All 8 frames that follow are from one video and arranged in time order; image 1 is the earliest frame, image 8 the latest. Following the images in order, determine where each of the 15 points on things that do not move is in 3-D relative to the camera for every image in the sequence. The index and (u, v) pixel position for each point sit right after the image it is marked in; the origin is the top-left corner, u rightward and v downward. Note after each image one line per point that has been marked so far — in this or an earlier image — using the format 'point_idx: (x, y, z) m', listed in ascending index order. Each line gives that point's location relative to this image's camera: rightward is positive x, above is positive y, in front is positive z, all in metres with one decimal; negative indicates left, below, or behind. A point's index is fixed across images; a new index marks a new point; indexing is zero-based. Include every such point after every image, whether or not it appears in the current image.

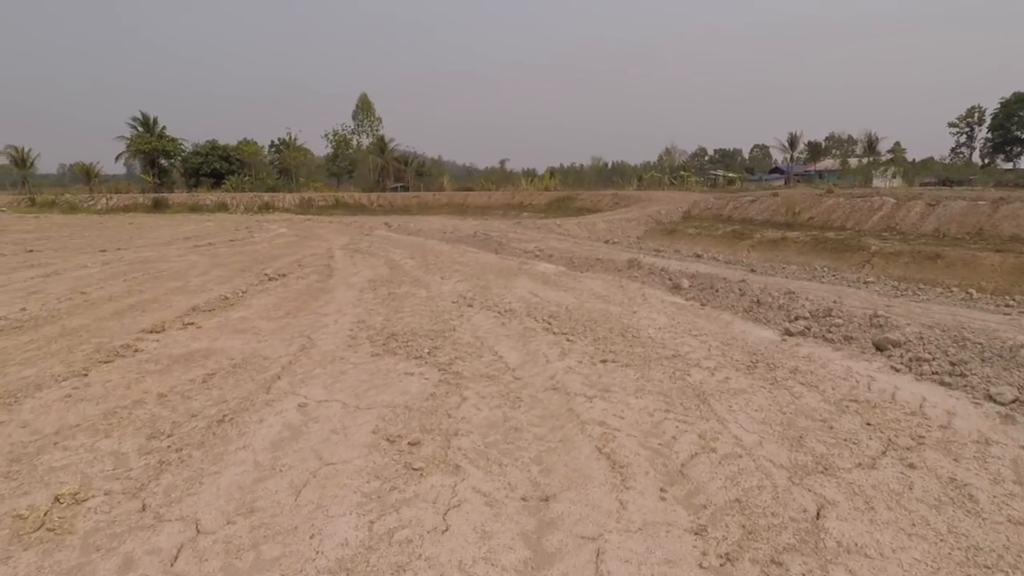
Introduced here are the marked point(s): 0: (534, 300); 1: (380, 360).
0: (+0.3, -0.2, +7.5) m
1: (-1.2, -0.7, +5.1) m
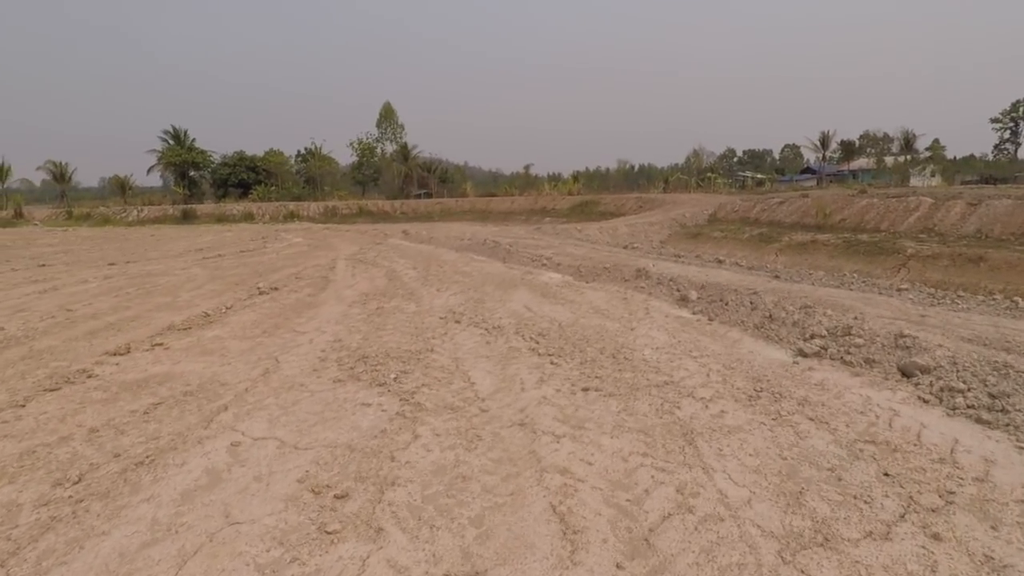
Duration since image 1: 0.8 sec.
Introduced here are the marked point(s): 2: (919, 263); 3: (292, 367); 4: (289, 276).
0: (+0.2, -0.3, +7.0) m
1: (-1.4, -0.8, +4.6) m
2: (+9.5, +0.6, +13.1) m
3: (-2.1, -0.7, +5.3) m
4: (-4.2, +0.2, +10.9) m
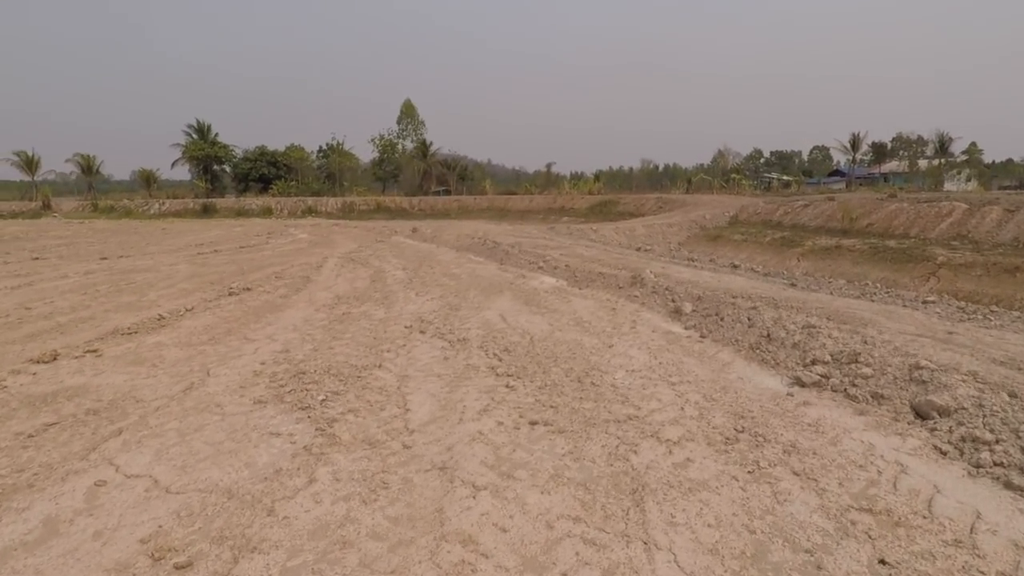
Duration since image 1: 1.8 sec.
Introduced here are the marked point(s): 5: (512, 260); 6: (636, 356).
0: (-0.1, -0.4, +6.3) m
1: (-1.8, -0.9, +4.1) m
2: (+9.4, +0.3, +12.1) m
3: (-2.5, -0.8, +4.7) m
4: (-4.4, +0.2, +10.4) m
5: (0.0, +0.7, +13.3) m
6: (+1.1, -0.6, +5.2) m
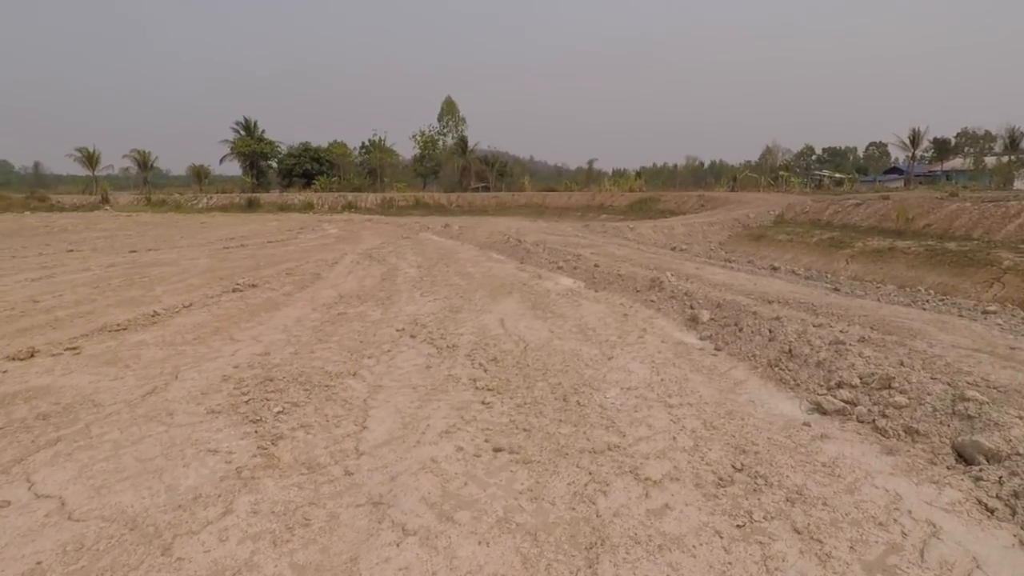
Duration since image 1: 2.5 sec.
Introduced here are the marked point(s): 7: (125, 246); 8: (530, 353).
0: (-0.1, -0.4, +5.9) m
1: (-2.0, -0.9, +3.8) m
2: (+9.8, +0.2, +11.0) m
3: (-2.6, -0.8, +4.4) m
4: (-4.1, +0.3, +10.3) m
5: (+0.5, +0.7, +12.9) m
6: (+1.0, -0.7, +4.7) m
7: (-10.9, +1.2, +15.9) m
8: (+0.2, -0.6, +5.2) m
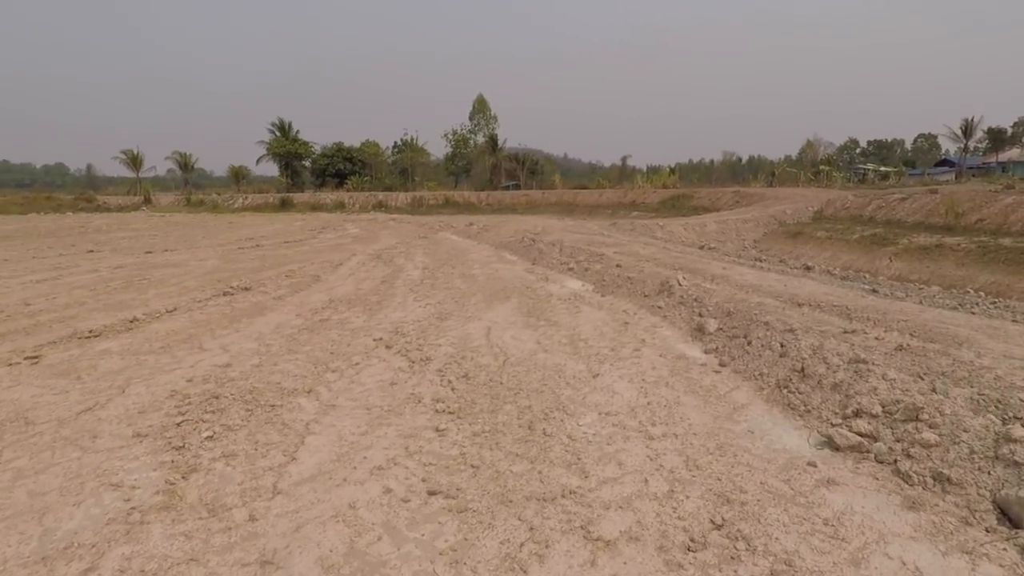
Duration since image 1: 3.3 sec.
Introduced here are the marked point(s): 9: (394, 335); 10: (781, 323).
0: (-0.3, -0.5, +5.4) m
1: (-2.3, -1.0, +3.4) m
2: (+9.9, +0.1, +9.9) m
3: (-2.8, -0.8, +4.1) m
4: (-4.0, +0.3, +10.0) m
5: (+0.8, +0.6, +12.3) m
6: (+0.8, -0.7, +4.1) m
7: (-10.4, +1.2, +16.0) m
8: (0.0, -0.7, +4.6) m
9: (-1.2, -0.5, +5.7) m
10: (+2.4, -0.3, +5.1) m
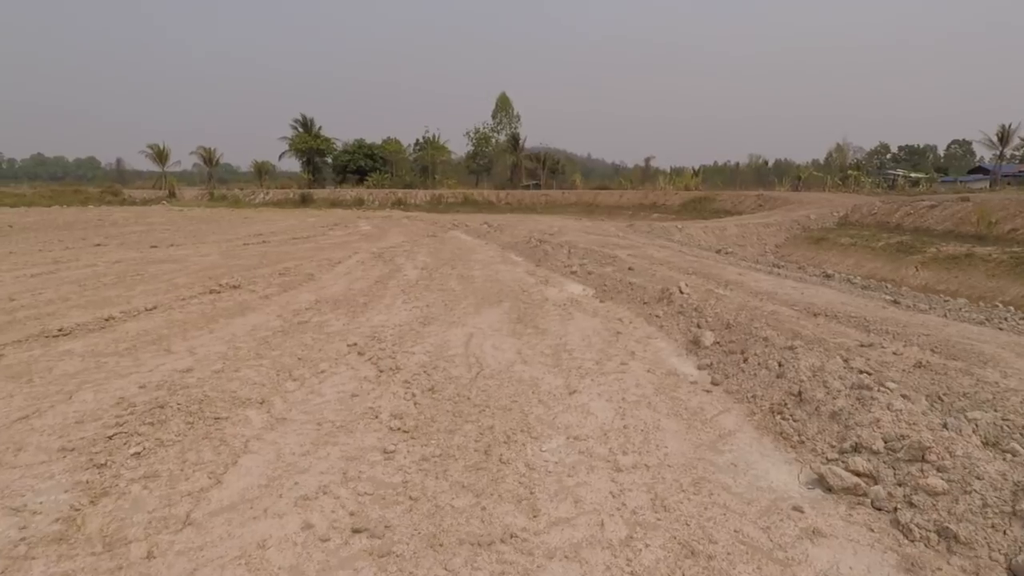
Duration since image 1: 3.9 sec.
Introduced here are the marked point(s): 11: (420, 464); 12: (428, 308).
0: (-0.5, -0.6, +5.0) m
1: (-2.6, -1.0, +3.1) m
2: (+9.9, -0.2, +9.2) m
3: (-3.1, -0.8, +3.9) m
4: (-4.0, +0.3, +9.8) m
5: (+0.8, +0.6, +11.9) m
6: (+0.6, -0.8, +3.8) m
7: (-10.2, +1.3, +16.0) m
8: (-0.2, -0.7, +4.3) m
9: (-1.4, -0.5, +5.5) m
10: (+2.3, -0.4, +4.7) m
11: (-0.5, -1.0, +3.1) m
12: (-1.1, -0.2, +6.9) m
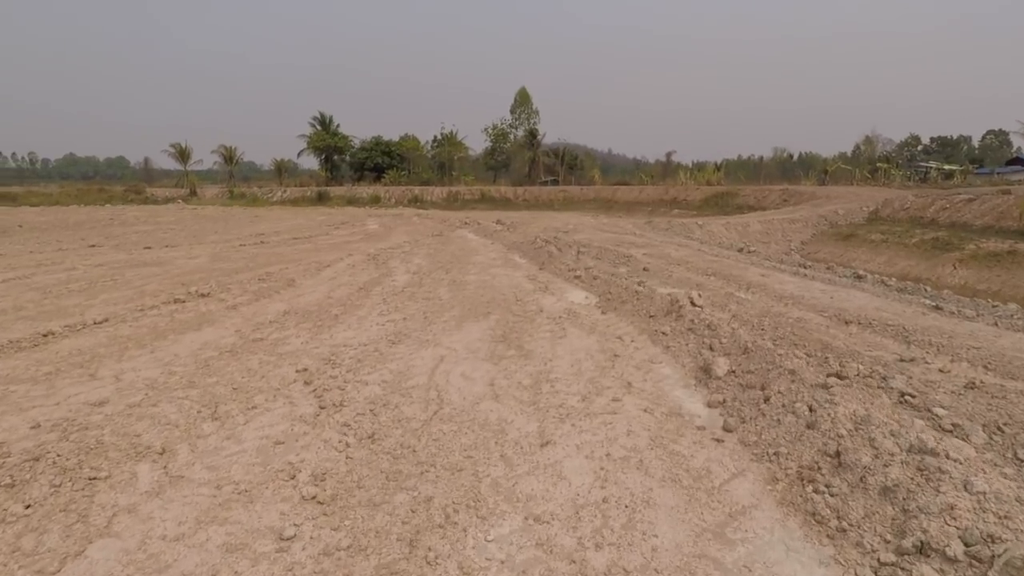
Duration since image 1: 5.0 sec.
0: (-0.7, -0.7, +4.3) m
1: (-2.8, -1.1, +2.4) m
2: (+9.8, -0.3, +8.1) m
3: (-3.3, -1.0, +3.2) m
4: (-4.0, +0.2, +9.1) m
5: (+0.9, +0.5, +11.1) m
6: (+0.3, -1.0, +2.9) m
7: (-10.0, +1.3, +15.6) m
8: (-0.5, -0.8, +3.5) m
9: (-1.6, -0.6, +4.7) m
10: (+2.0, -0.6, +3.8) m
11: (-0.8, -1.1, +2.3) m
12: (-1.2, -0.4, +6.2) m
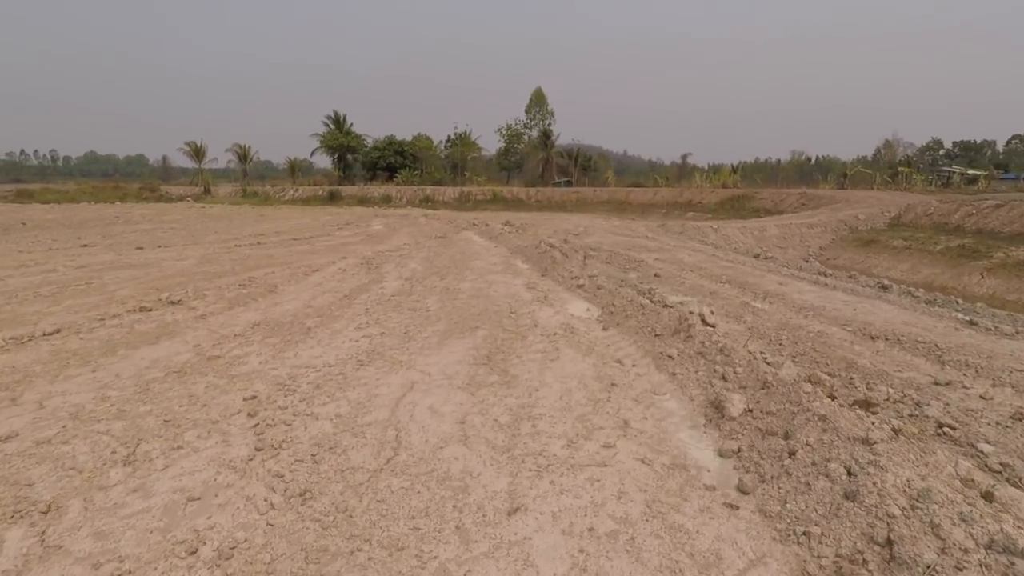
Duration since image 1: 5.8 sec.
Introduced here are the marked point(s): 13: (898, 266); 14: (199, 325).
0: (-0.8, -0.8, +3.6) m
1: (-3.0, -1.2, +1.8) m
2: (+9.8, -0.5, +7.2) m
3: (-3.5, -1.1, +2.6) m
4: (-4.0, +0.1, +8.6) m
5: (+0.9, +0.3, +10.4) m
6: (+0.1, -1.1, +2.3) m
7: (-9.8, +1.3, +15.2) m
8: (-0.6, -1.0, +2.9) m
9: (-1.7, -0.7, +4.1) m
10: (+1.9, -0.7, +3.1) m
11: (-1.0, -1.2, +1.7) m
12: (-1.3, -0.5, +5.6) m
13: (+8.9, +0.4, +13.0) m
14: (-3.4, -0.4, +6.1) m
